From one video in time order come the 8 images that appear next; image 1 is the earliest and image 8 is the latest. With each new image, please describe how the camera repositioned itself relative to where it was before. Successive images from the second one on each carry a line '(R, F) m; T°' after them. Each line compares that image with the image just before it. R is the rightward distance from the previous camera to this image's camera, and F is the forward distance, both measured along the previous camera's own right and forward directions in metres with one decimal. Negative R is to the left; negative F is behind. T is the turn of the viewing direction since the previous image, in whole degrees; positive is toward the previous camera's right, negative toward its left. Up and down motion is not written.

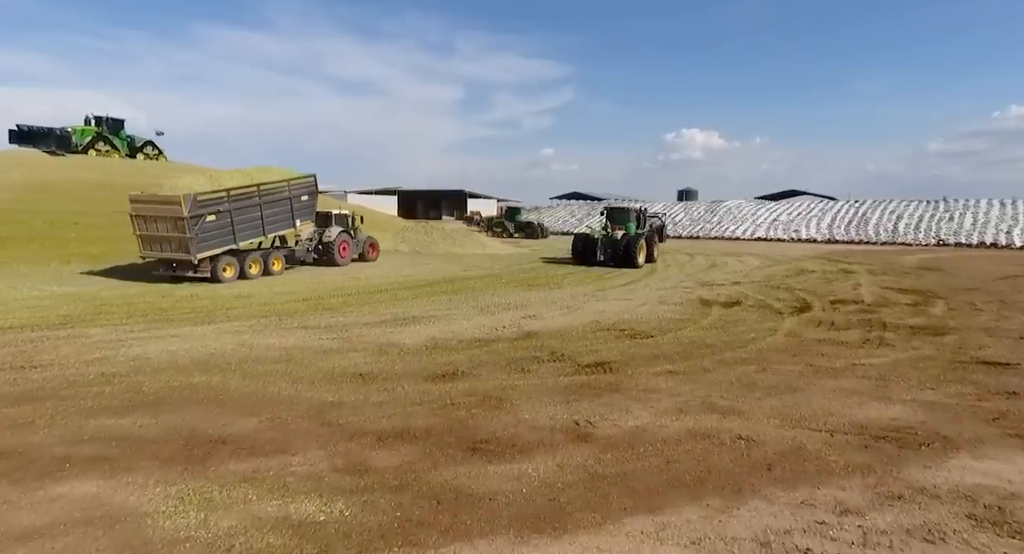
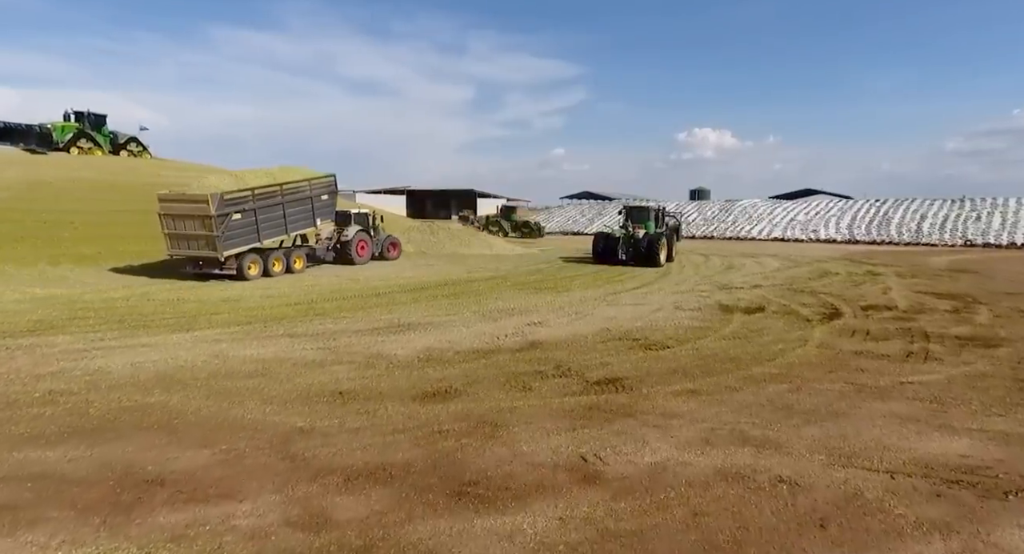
(+0.1, +0.7) m; -1°
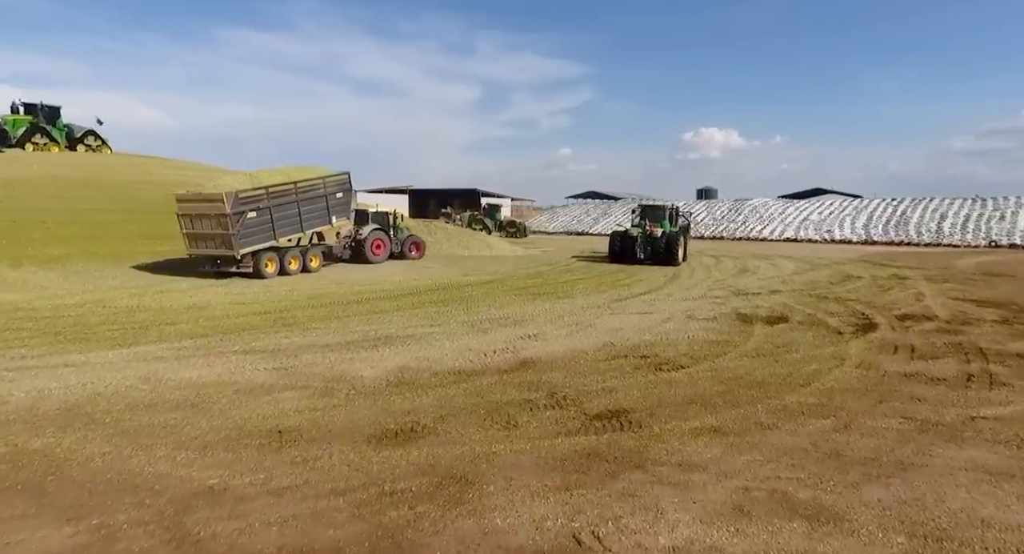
(+0.2, +1.0) m; -1°
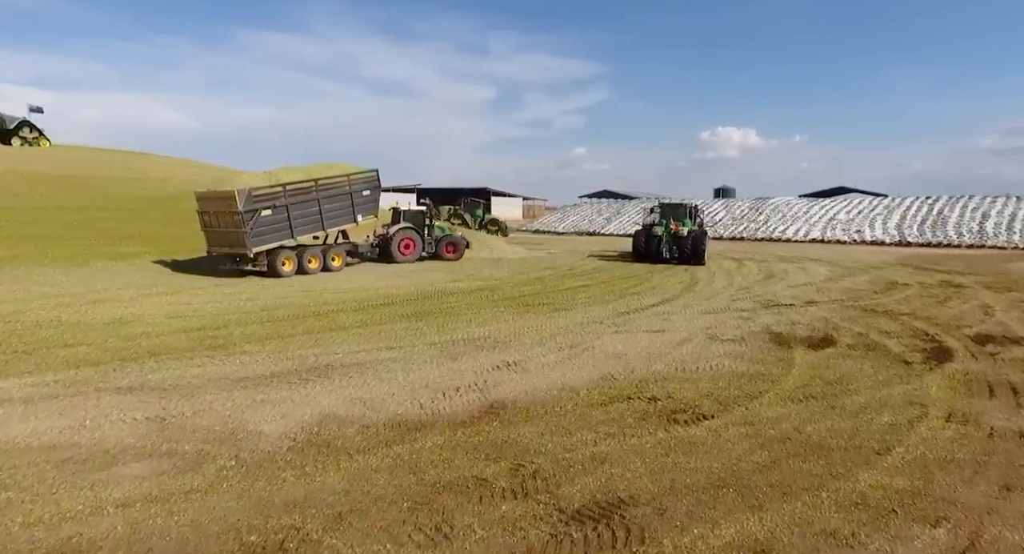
(+0.4, +1.6) m; -2°
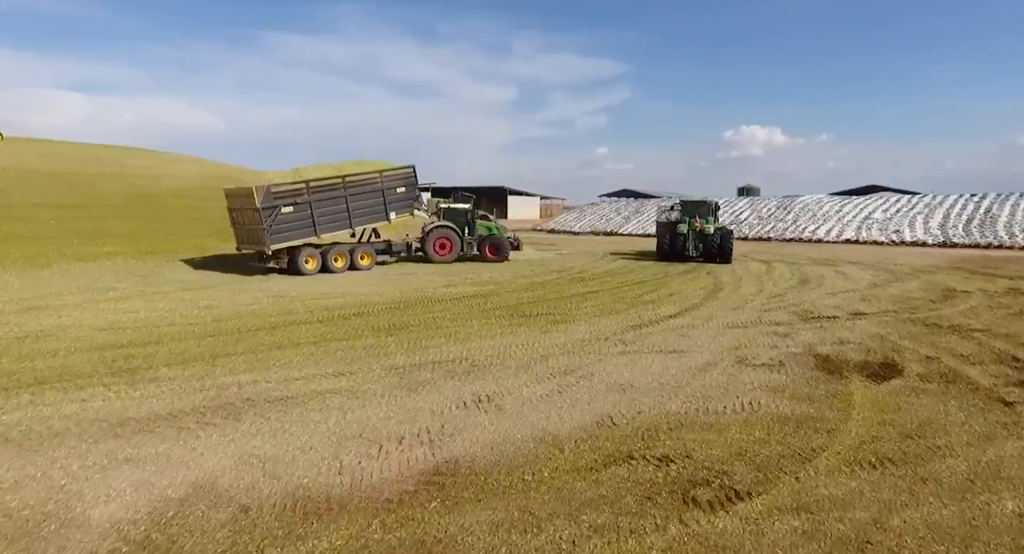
(+0.4, +1.4) m; -2°
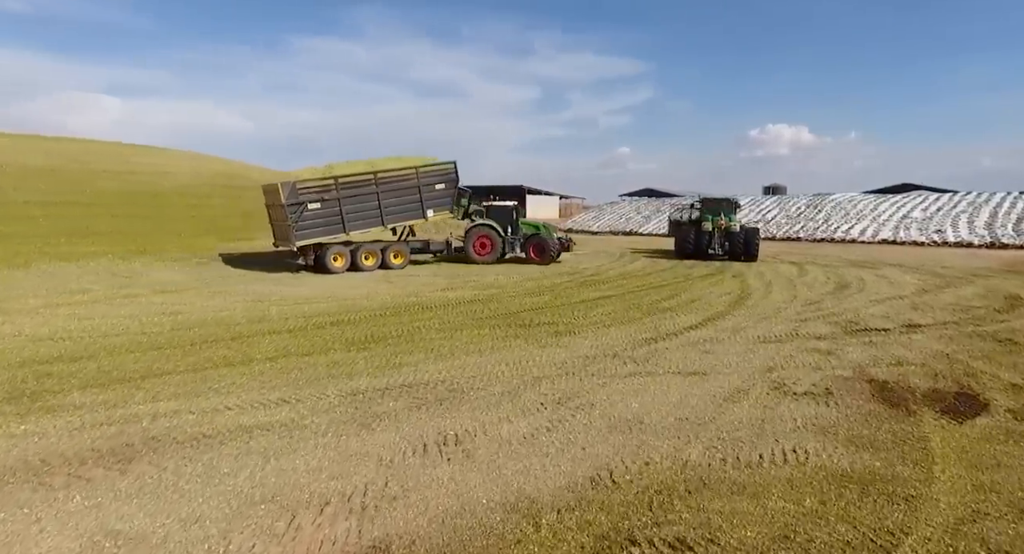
(+0.3, +1.0) m; -2°
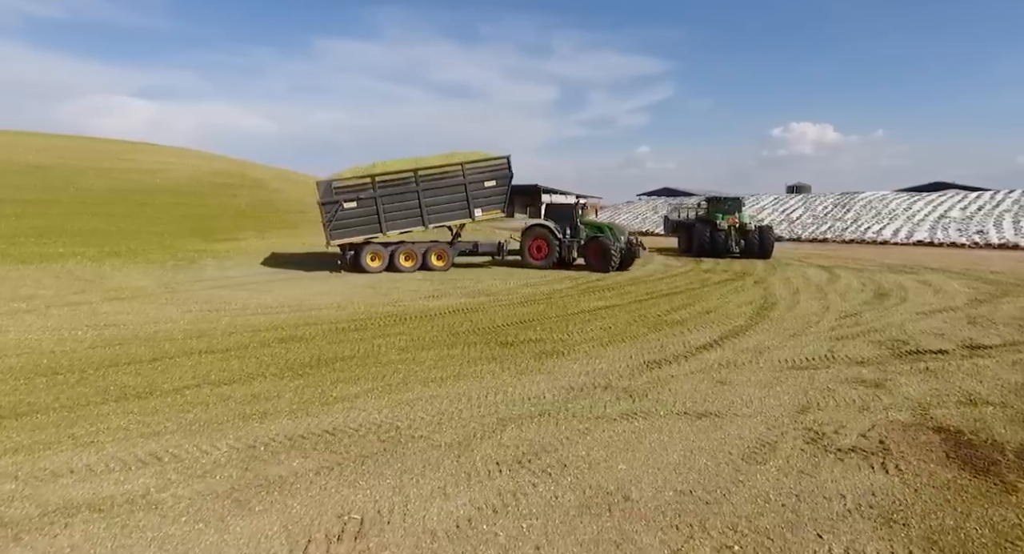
(+0.5, +1.2) m; -2°
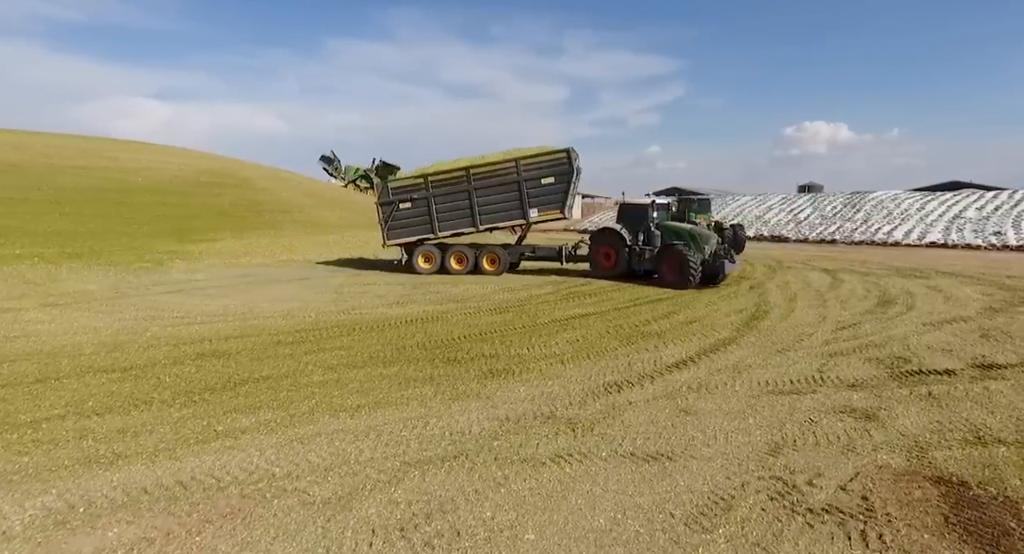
(+0.7, +0.7) m; -1°
